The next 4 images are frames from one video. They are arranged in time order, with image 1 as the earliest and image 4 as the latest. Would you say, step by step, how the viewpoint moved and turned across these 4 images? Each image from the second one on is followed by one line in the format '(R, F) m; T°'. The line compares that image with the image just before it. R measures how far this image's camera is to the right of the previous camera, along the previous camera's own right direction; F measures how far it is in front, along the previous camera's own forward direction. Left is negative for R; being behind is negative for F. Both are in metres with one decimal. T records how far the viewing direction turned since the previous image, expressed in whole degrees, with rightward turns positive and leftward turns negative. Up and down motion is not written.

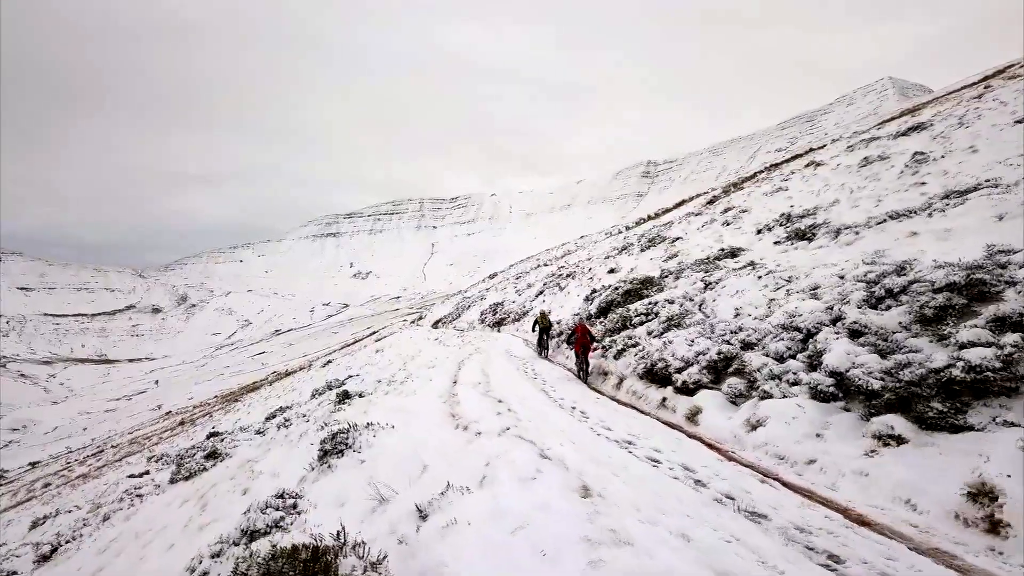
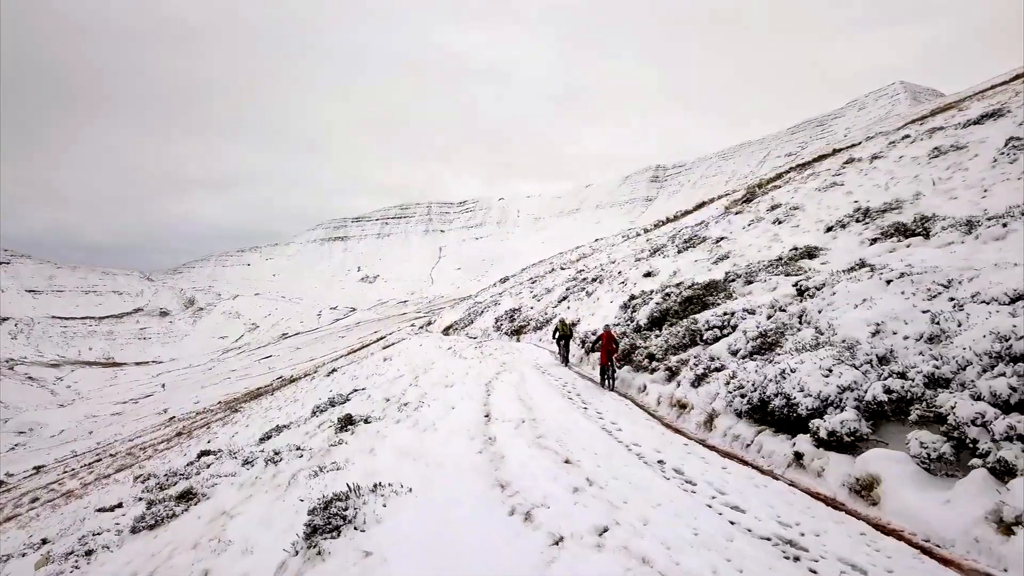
(-0.5, +2.5) m; -1°
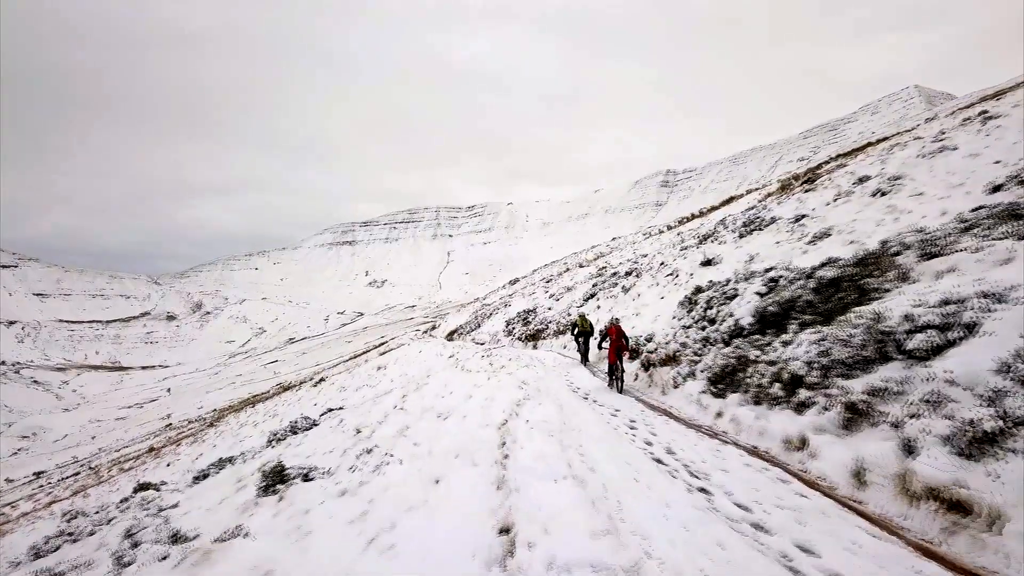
(-0.2, +4.8) m; -1°
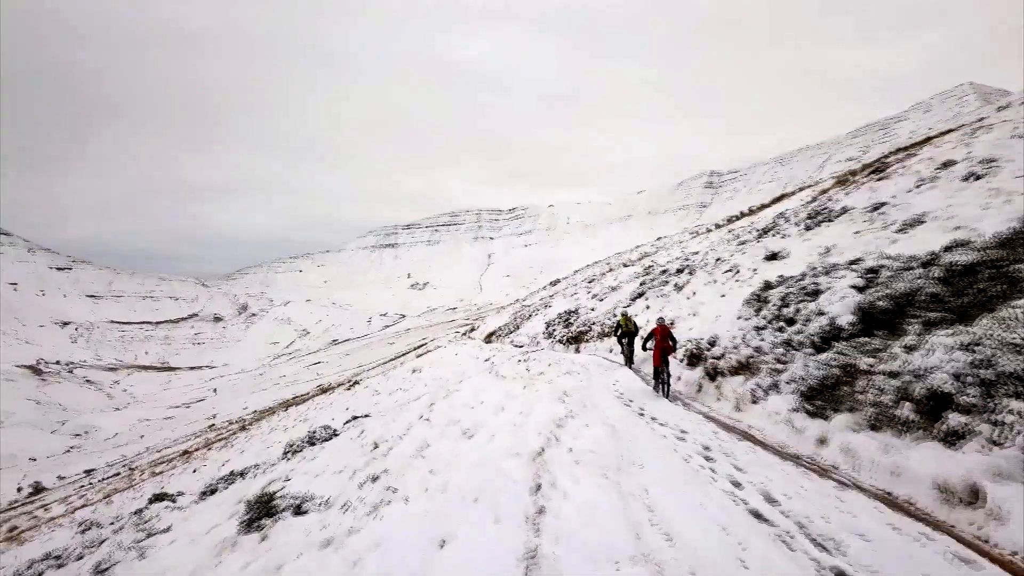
(0.0, +1.6) m; -3°
